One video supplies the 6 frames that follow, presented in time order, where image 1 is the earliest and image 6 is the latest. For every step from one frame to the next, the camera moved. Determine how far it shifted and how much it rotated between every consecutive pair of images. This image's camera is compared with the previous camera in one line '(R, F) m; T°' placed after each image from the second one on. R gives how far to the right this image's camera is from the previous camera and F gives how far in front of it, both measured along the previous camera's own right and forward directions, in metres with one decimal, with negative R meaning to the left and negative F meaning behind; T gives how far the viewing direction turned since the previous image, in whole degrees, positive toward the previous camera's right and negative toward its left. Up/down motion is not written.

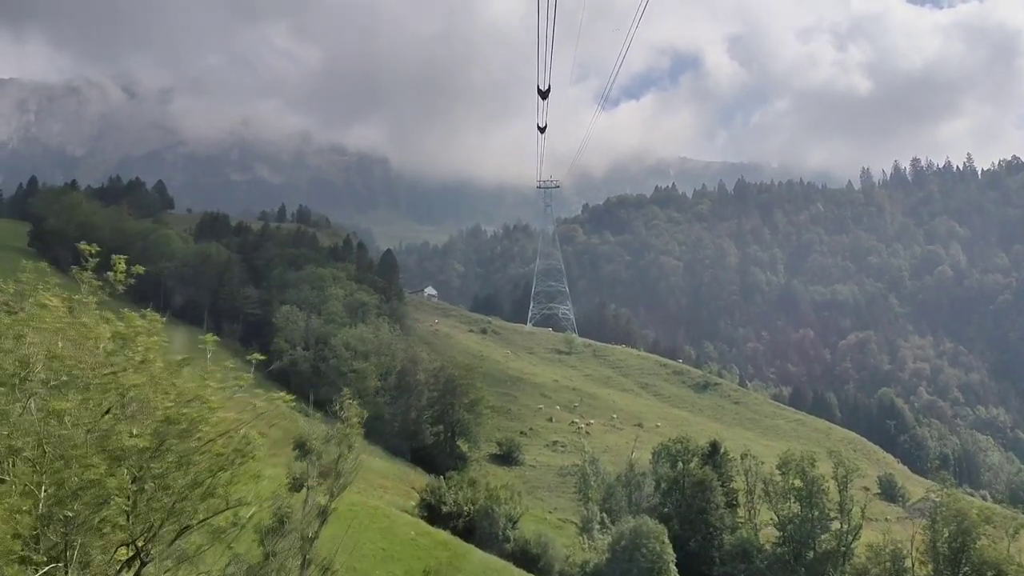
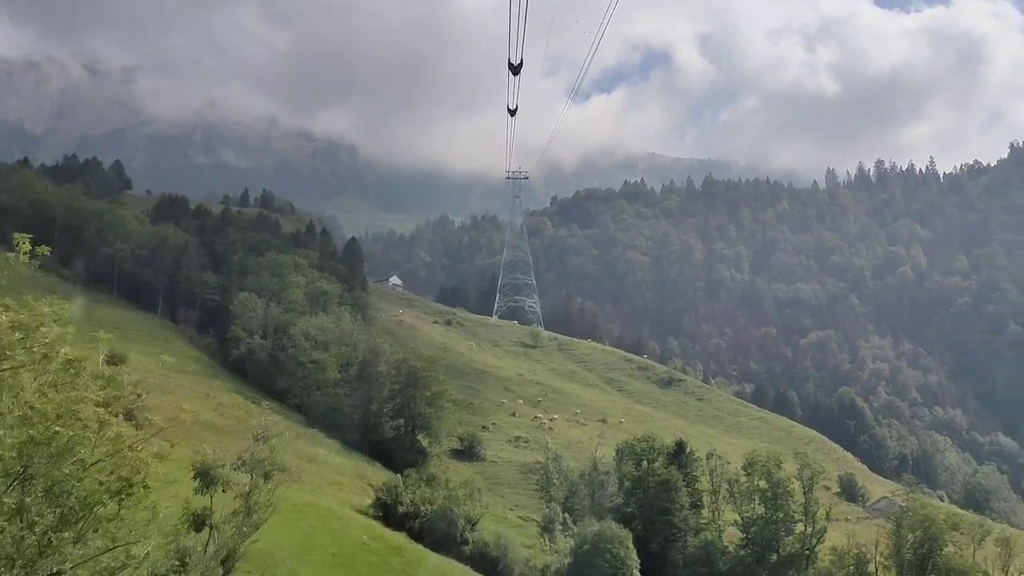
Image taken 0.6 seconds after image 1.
(+0.1, +1.7) m; +2°
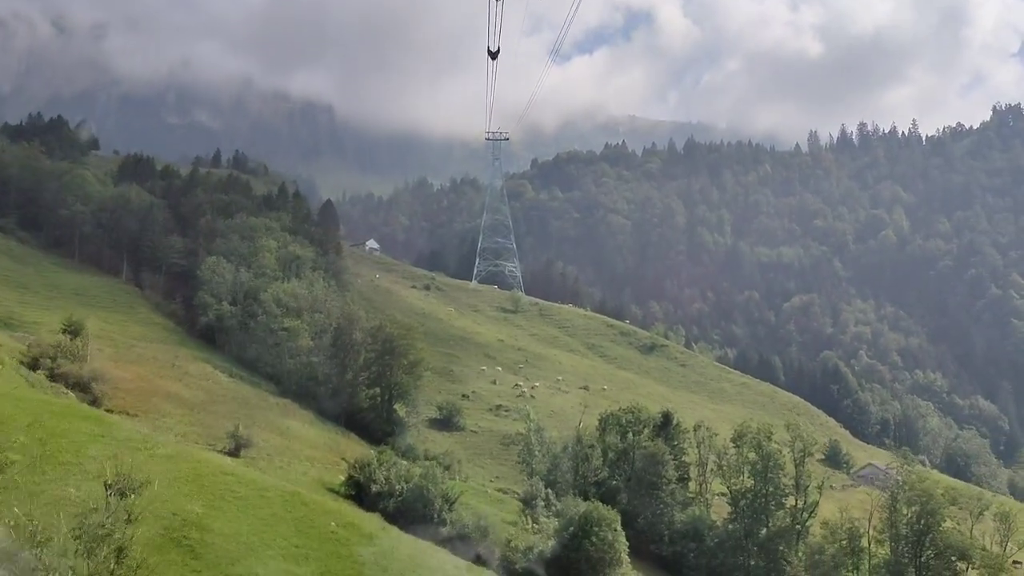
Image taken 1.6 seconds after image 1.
(0.0, +2.9) m; +1°
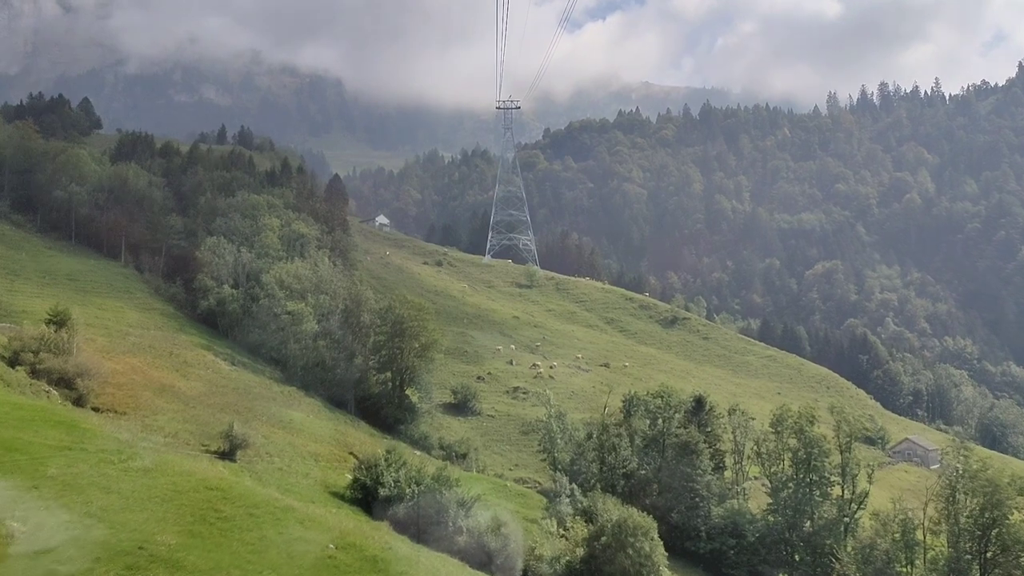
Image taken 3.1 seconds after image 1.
(-0.2, +4.2) m; -1°
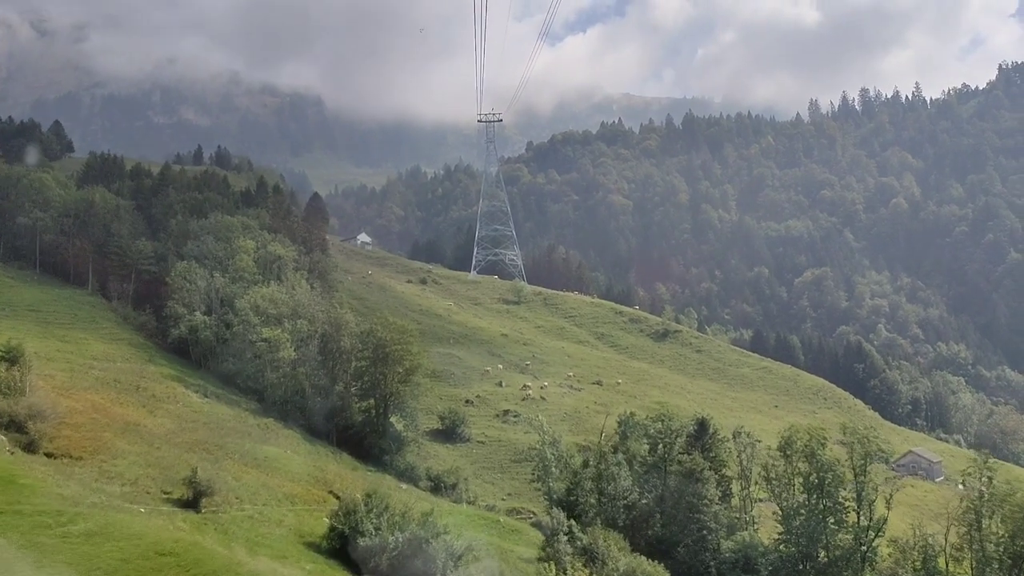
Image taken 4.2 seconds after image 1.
(0.0, +3.2) m; +1°
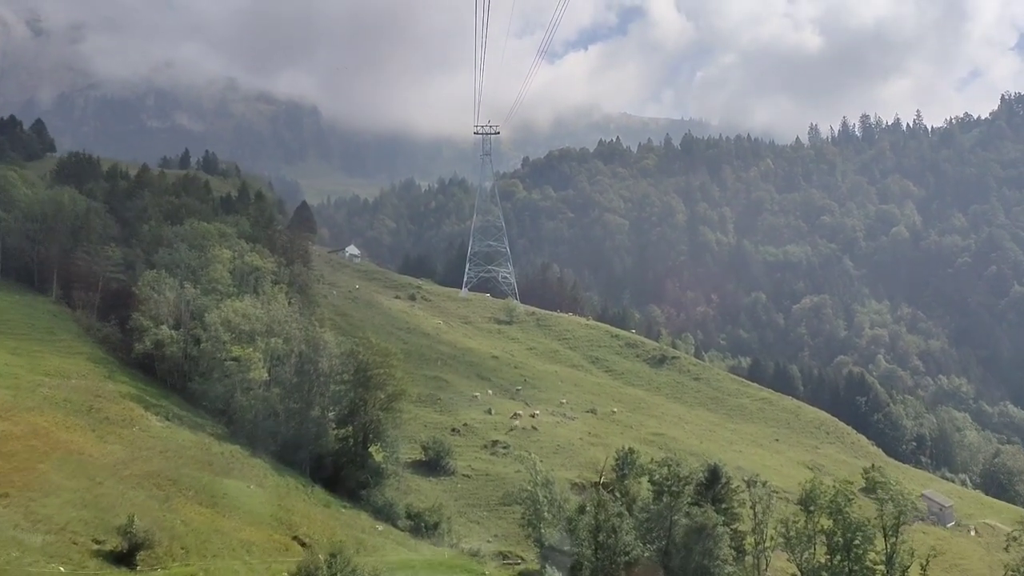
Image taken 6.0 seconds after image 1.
(-0.2, +4.9) m; +1°
